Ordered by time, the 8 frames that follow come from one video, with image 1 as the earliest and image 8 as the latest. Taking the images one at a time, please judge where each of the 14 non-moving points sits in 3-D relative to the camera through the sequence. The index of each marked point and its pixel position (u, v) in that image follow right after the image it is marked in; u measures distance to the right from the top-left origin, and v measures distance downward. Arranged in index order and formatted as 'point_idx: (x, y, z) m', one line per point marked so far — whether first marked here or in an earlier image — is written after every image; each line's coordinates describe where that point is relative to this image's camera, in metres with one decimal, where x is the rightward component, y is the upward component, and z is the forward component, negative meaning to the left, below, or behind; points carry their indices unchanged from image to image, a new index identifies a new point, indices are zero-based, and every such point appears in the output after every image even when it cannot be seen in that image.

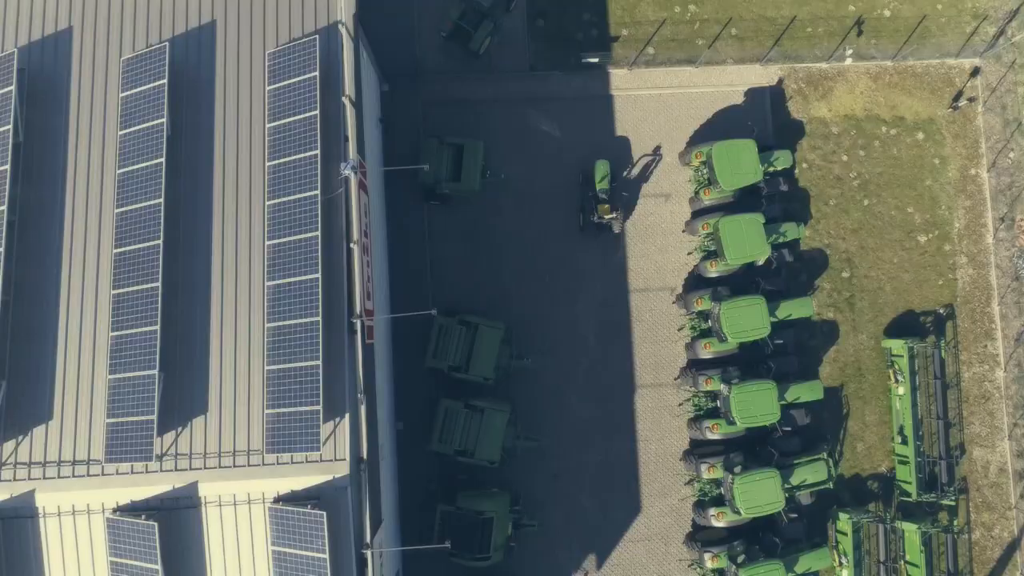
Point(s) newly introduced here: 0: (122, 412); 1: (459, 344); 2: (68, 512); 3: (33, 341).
0: (-9.8, -3.1, +13.7) m
1: (-1.9, -2.1, +19.6) m
2: (-11.2, -5.6, +13.8) m
3: (-12.5, -1.4, +14.3) m
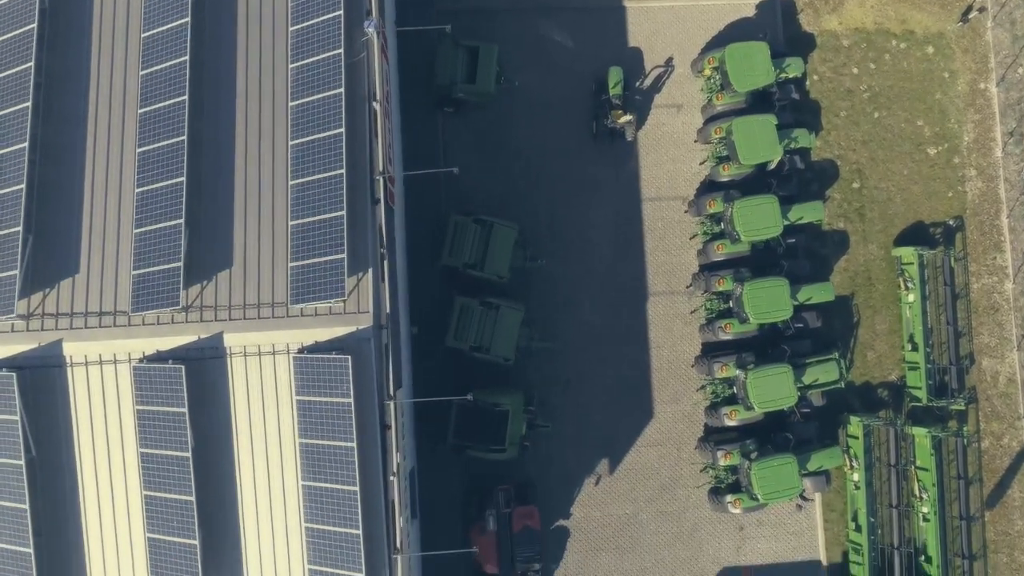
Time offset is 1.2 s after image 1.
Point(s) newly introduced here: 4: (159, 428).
0: (-9.3, +0.6, +13.9) m
1: (-1.4, +1.6, +19.8) m
2: (-10.7, -1.9, +14.0) m
3: (-12.0, +2.4, +14.5) m
4: (-8.9, -3.5, +13.7) m
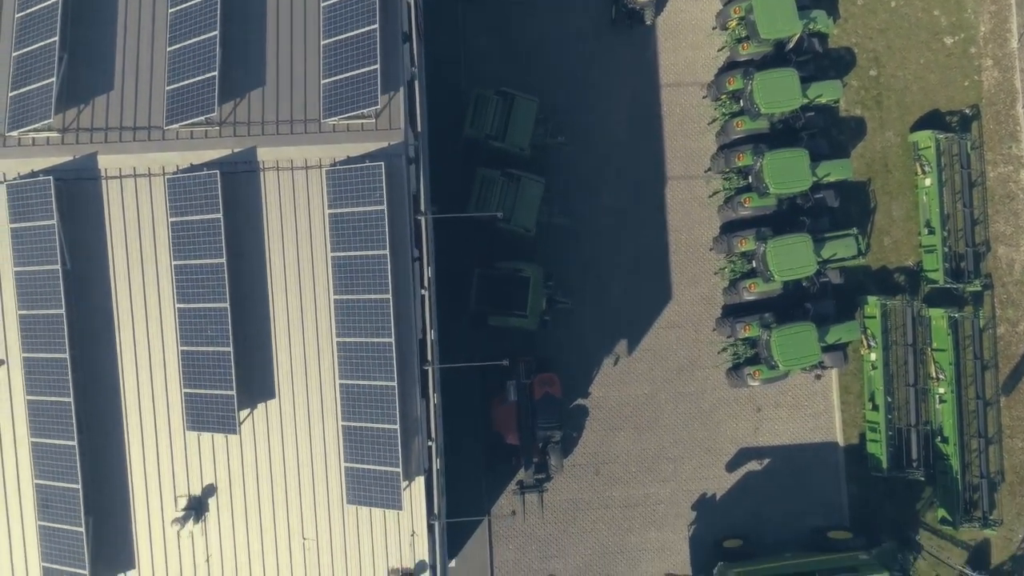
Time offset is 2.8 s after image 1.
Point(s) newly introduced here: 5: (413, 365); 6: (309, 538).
0: (-8.5, +5.4, +14.0) m
1: (-0.6, +6.4, +20.0) m
2: (-9.9, +2.9, +14.1) m
3: (-11.2, +7.2, +14.6) m
4: (-8.1, +1.3, +13.8) m
5: (-2.6, -2.0, +14.4) m
6: (-5.4, -6.7, +14.6) m
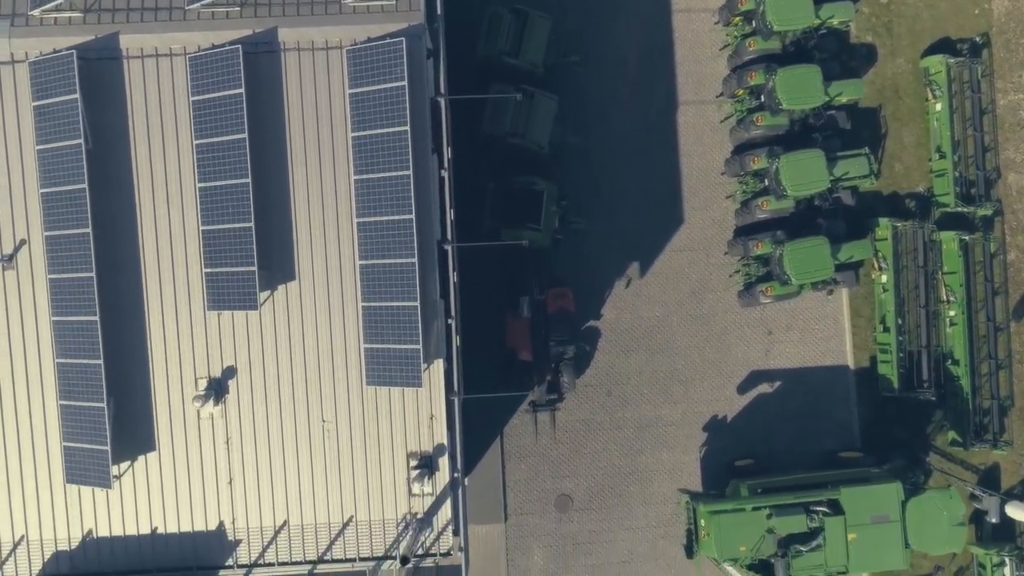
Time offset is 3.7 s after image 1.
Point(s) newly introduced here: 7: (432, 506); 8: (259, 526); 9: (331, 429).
0: (-8.0, +8.6, +14.1) m
1: (-0.1, +9.5, +20.0) m
2: (-9.4, +6.1, +14.2) m
3: (-10.6, +10.3, +14.7) m
4: (-7.6, +4.4, +13.9) m
5: (-2.1, +1.1, +14.5) m
6: (-4.9, -3.6, +14.7) m
7: (-2.2, -5.9, +14.8) m
8: (-6.8, -6.4, +14.7) m
9: (-4.8, -3.8, +14.7) m
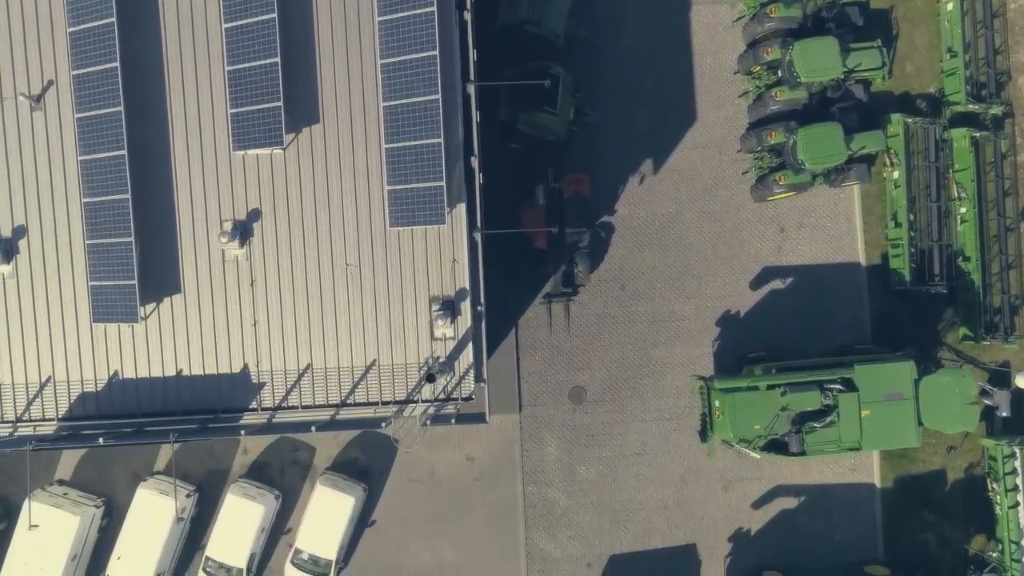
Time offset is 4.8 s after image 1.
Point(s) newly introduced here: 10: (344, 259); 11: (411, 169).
0: (-7.4, +12.8, +14.3) m
1: (+0.6, +13.7, +20.2) m
2: (-8.8, +10.3, +14.4) m
3: (-10.0, +14.5, +14.9) m
4: (-7.0, +8.6, +14.1) m
5: (-1.5, +5.3, +14.7) m
6: (-4.3, +0.6, +14.8) m
7: (-1.6, -1.7, +15.0) m
8: (-6.2, -2.2, +14.9) m
9: (-4.3, +0.4, +14.8) m
10: (-4.6, +0.8, +14.8) m
11: (-2.7, +3.2, +14.4) m
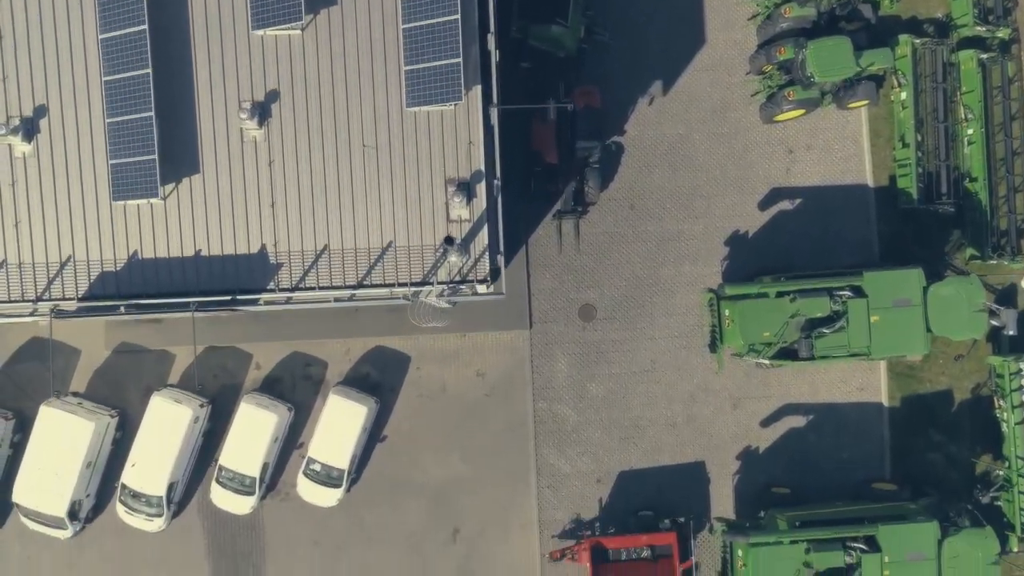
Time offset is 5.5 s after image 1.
0: (-6.9, +16.1, +14.4) m
1: (+1.0, +17.0, +20.4) m
2: (-8.4, +13.6, +14.5) m
3: (-9.6, +17.8, +15.0) m
4: (-6.5, +11.9, +14.2) m
5: (-1.1, +8.6, +14.8) m
6: (-3.9, +3.9, +15.0) m
7: (-1.2, +1.6, +15.1) m
8: (-5.8, +1.1, +15.1) m
9: (-3.8, +3.7, +15.0) m
10: (-4.1, +4.0, +15.0) m
11: (-2.2, +6.4, +14.5) m
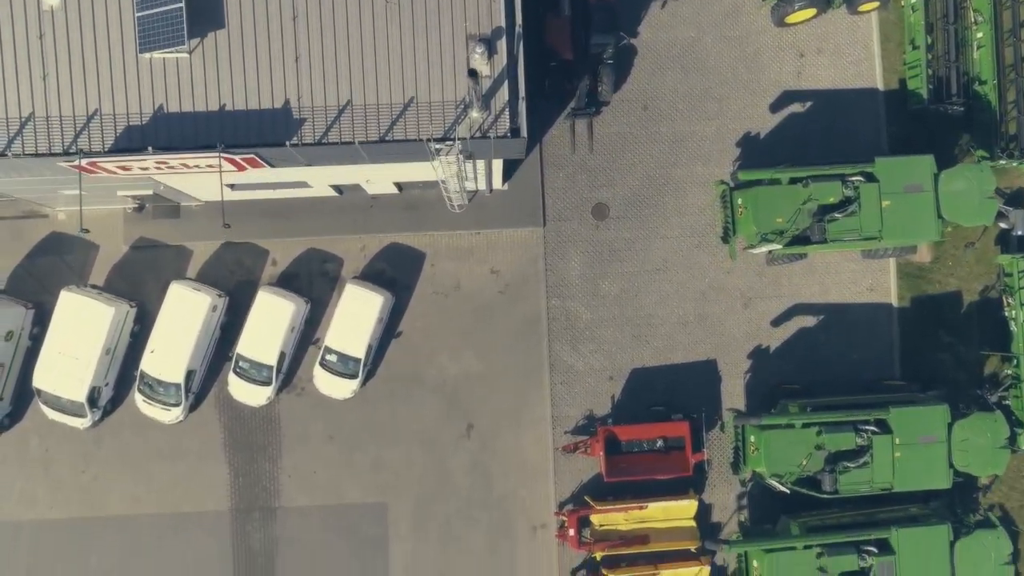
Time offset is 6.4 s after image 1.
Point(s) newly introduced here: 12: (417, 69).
0: (-6.3, +20.1, +14.6) m
1: (+1.6, +21.0, +20.6) m
2: (-7.8, +17.6, +14.8) m
3: (-9.0, +21.9, +15.2) m
4: (-6.0, +16.0, +14.4) m
5: (-0.5, +12.6, +15.0) m
6: (-3.4, +8.0, +15.2) m
7: (-0.6, +5.6, +15.3) m
8: (-5.3, +5.1, +15.3) m
9: (-3.3, +7.7, +15.2) m
10: (-3.6, +8.1, +15.2) m
11: (-1.7, +10.5, +14.7) m
12: (-2.7, +6.1, +15.3) m
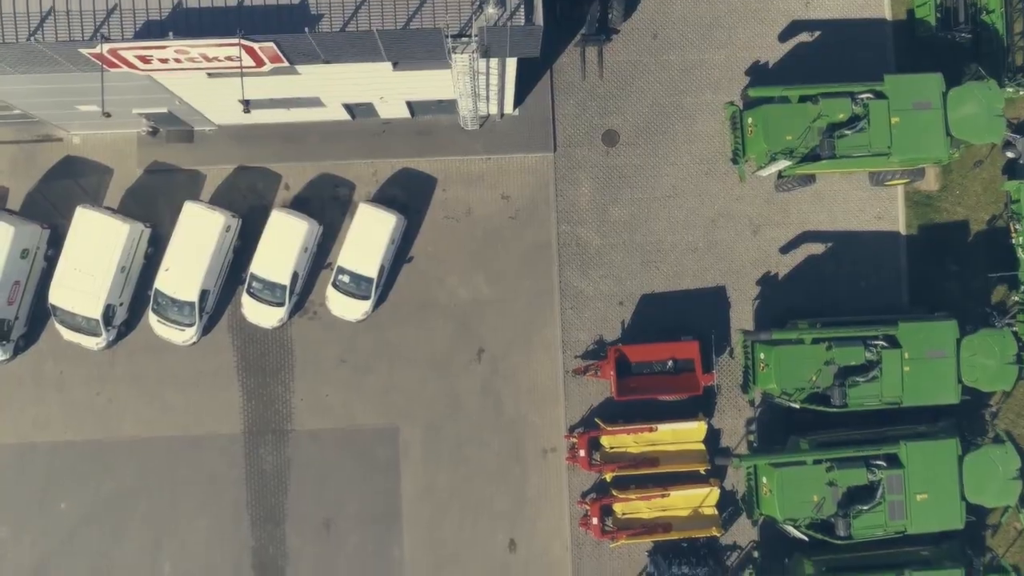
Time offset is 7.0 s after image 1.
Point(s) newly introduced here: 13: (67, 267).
0: (-5.9, +23.1, +14.8) m
1: (+2.0, +24.0, +20.7) m
2: (-7.3, +20.6, +14.9) m
3: (-8.6, +24.9, +15.4) m
4: (-5.5, +19.0, +14.6) m
5: (-0.1, +15.6, +15.2) m
6: (-2.9, +10.9, +15.3) m
7: (-0.2, +8.6, +15.5) m
8: (-4.8, +8.1, +15.4) m
9: (-2.9, +10.7, +15.4) m
10: (-3.1, +11.1, +15.3) m
11: (-1.3, +13.5, +14.9) m
12: (-2.2, +9.1, +15.4) m
13: (-16.1, +0.7, +19.8) m
